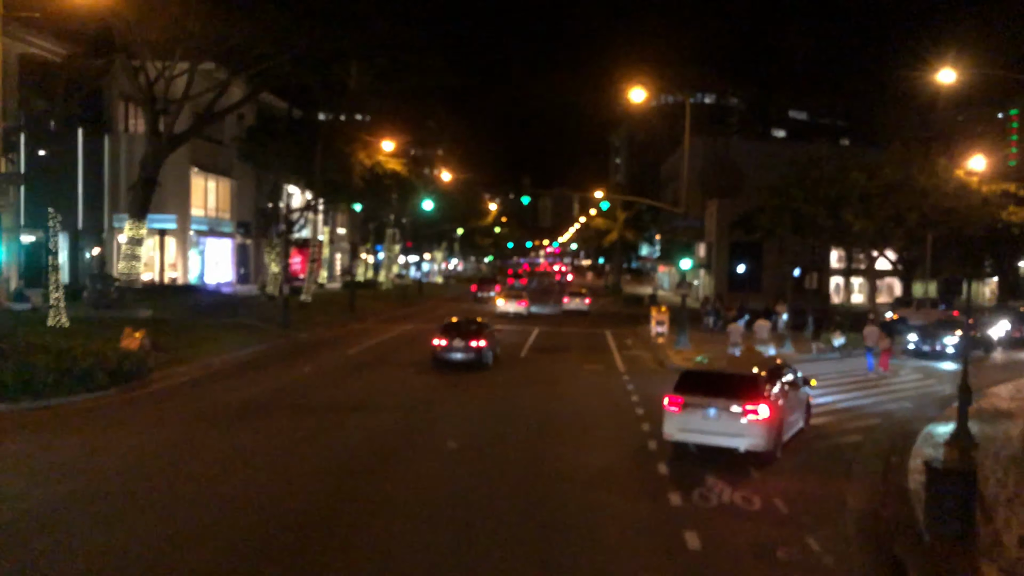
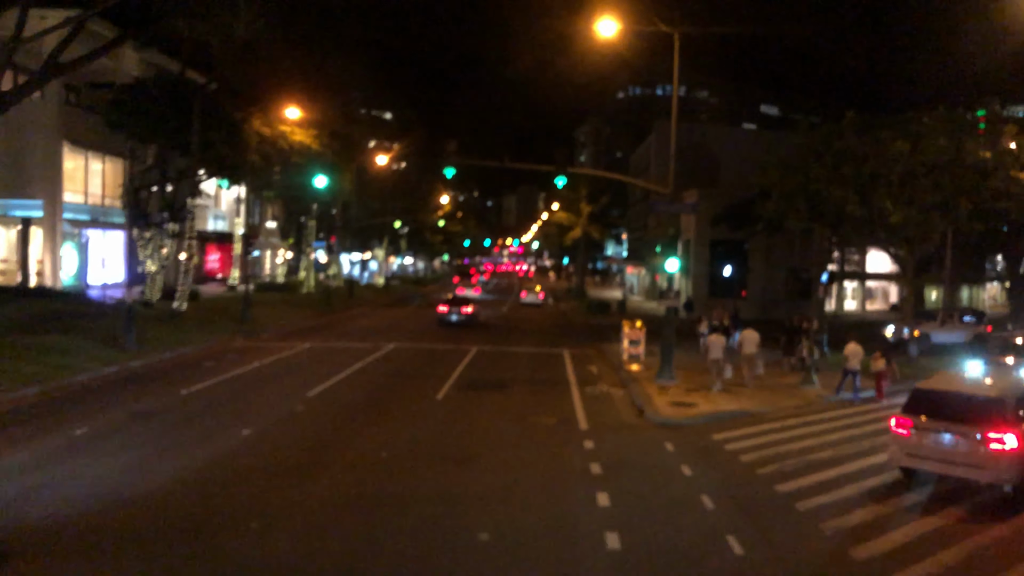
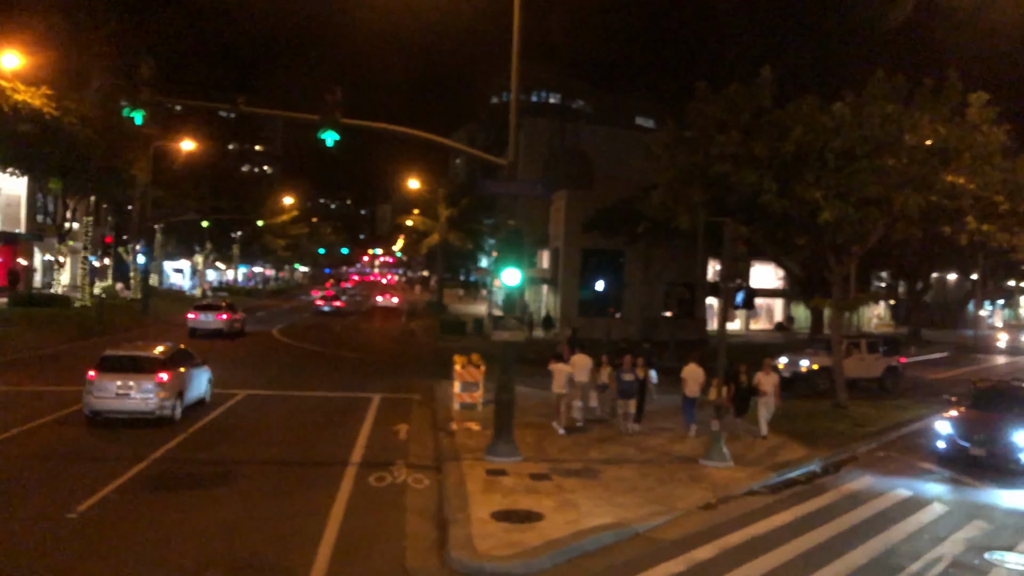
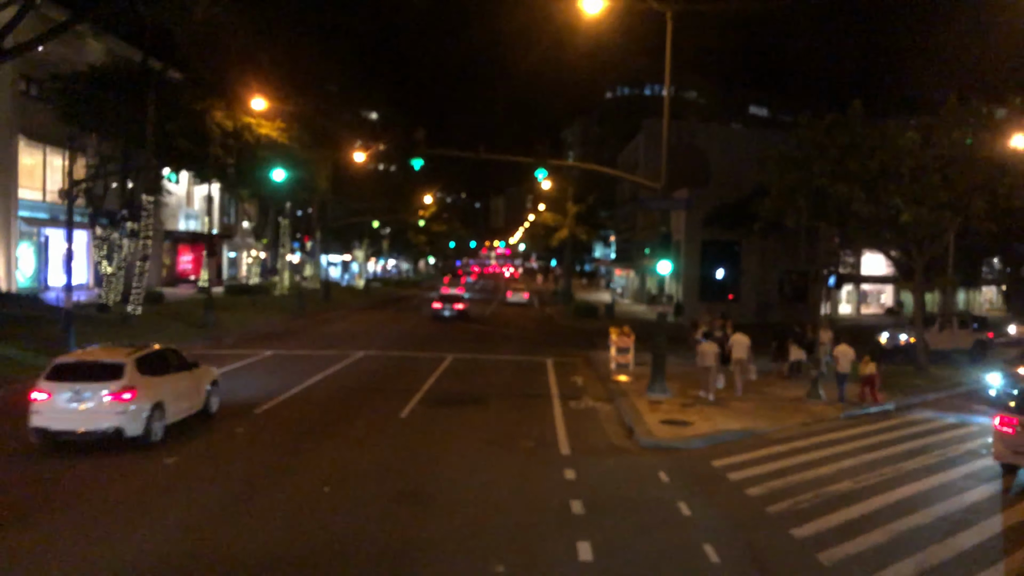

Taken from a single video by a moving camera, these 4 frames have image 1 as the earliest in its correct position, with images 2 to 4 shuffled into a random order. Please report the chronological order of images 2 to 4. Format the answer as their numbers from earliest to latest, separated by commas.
2, 4, 3
